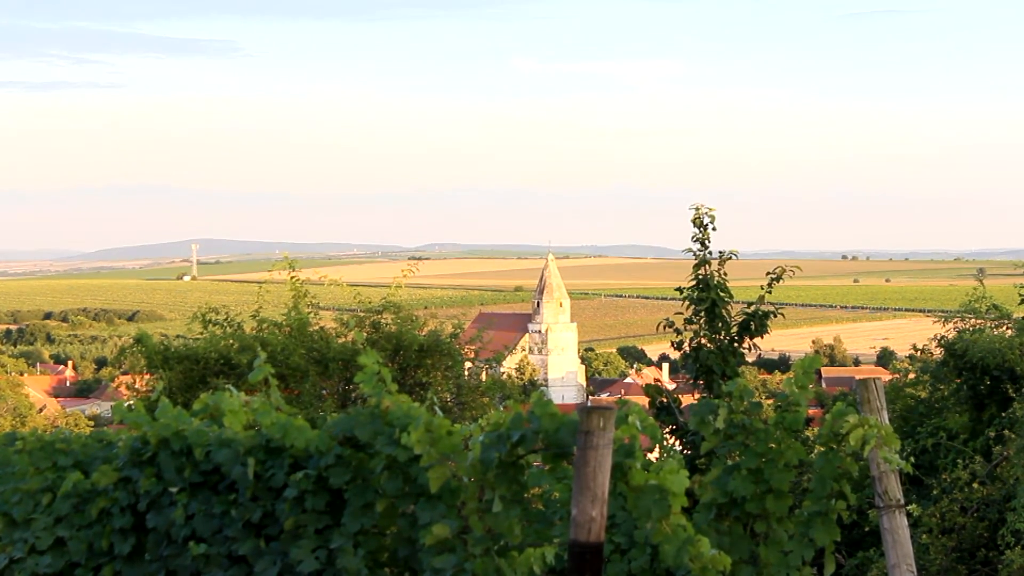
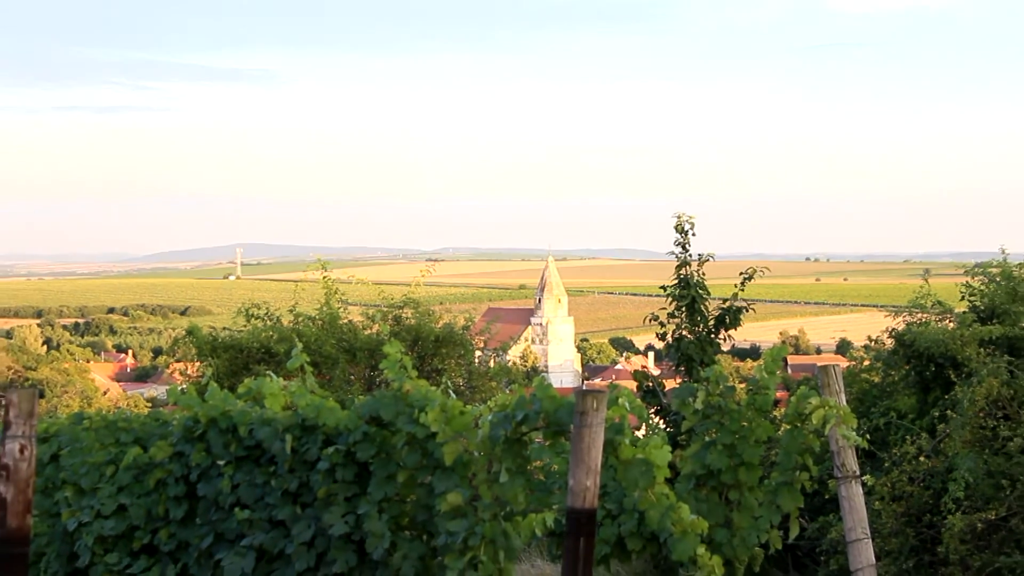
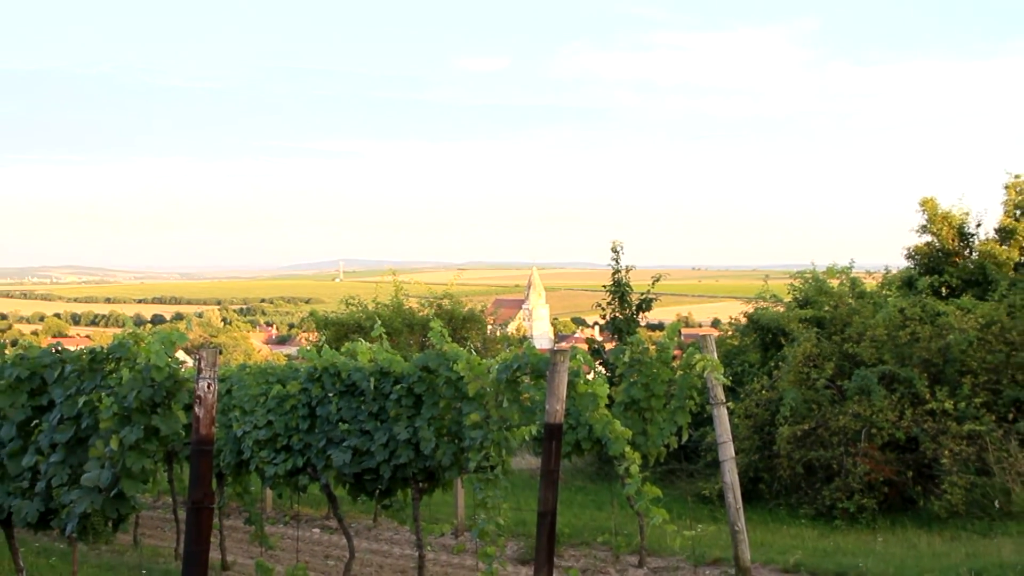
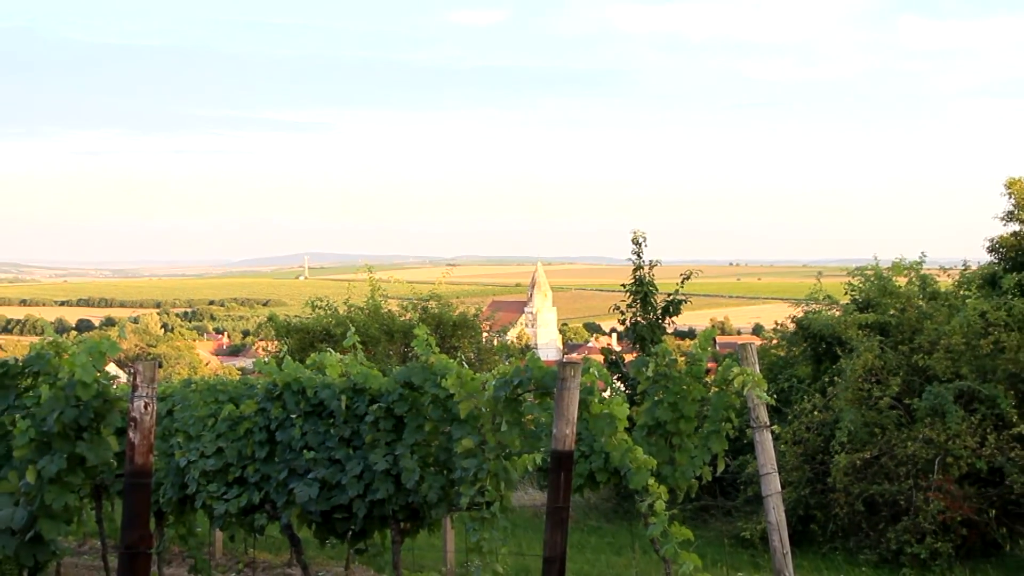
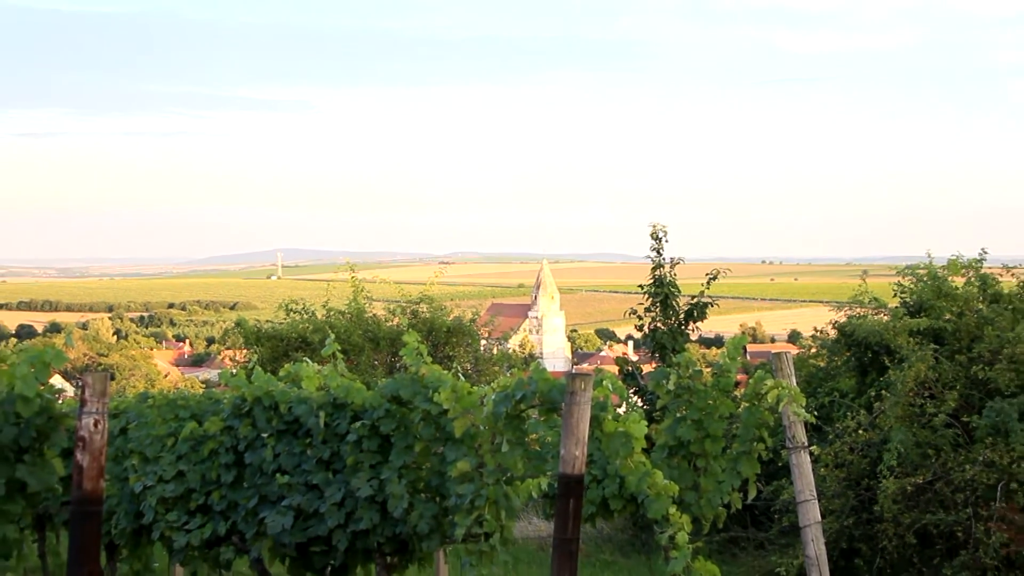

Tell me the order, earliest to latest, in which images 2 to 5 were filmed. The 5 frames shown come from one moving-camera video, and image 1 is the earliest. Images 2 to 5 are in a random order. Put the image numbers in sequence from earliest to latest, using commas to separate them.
2, 5, 4, 3
